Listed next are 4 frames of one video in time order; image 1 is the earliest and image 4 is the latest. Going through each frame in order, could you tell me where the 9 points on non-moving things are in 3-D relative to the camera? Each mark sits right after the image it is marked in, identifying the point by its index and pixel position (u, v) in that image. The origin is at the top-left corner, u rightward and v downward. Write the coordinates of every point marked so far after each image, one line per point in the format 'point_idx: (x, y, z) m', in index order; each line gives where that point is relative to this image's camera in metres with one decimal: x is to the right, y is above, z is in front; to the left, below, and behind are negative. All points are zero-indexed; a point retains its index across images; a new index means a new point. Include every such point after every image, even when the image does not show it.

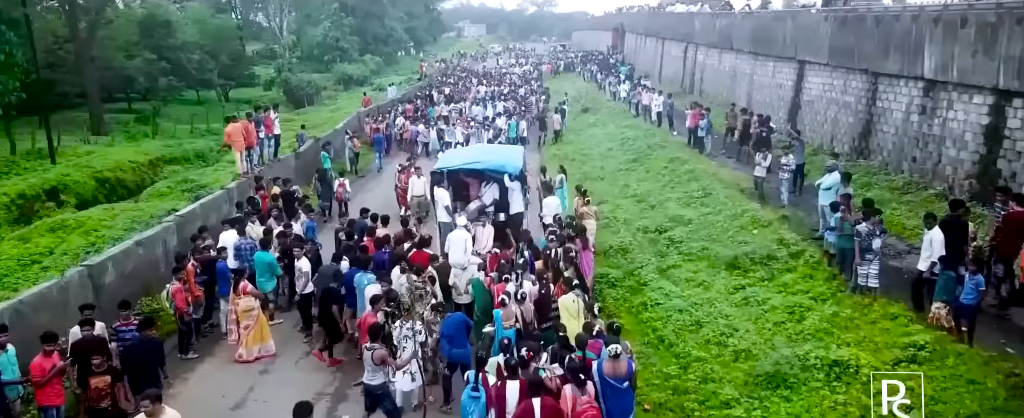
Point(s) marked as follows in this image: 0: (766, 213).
0: (+4.6, -0.1, +13.1) m
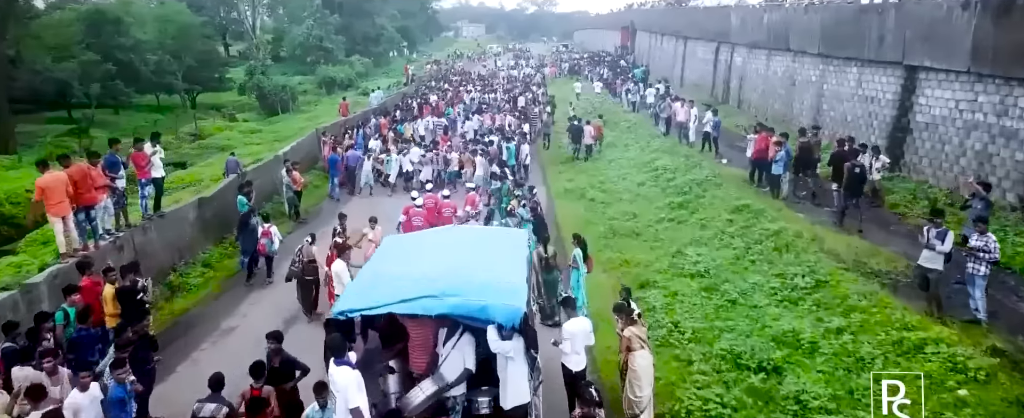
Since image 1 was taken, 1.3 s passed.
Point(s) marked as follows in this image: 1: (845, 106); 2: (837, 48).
0: (+4.5, -1.4, +7.3) m
1: (+8.3, +2.6, +18.1) m
2: (+8.2, +4.1, +18.4) m
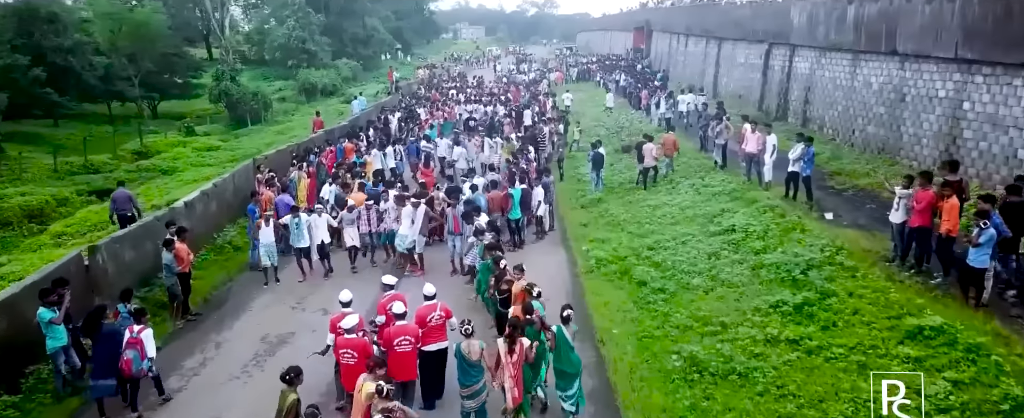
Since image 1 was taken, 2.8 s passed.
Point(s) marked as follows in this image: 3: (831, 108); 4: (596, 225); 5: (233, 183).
0: (+4.6, -2.7, +1.3) m
1: (+8.4, +1.2, +12.2) m
2: (+8.3, +2.7, +12.5) m
3: (+8.7, +2.7, +19.8) m
4: (+1.7, -0.3, +14.3) m
5: (-6.0, +0.5, +15.5) m
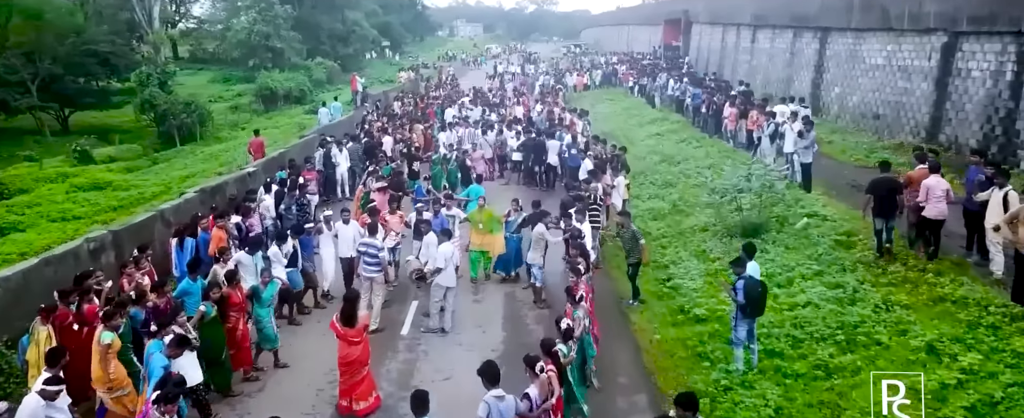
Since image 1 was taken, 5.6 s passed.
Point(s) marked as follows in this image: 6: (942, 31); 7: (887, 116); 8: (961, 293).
0: (+5.1, -4.8, -8.8) m
1: (+8.8, -0.9, +2.1) m
2: (+8.8, +0.6, +2.4) m
3: (+9.1, +0.6, +9.6) m
4: (+2.1, -2.4, +4.2) m
5: (-5.5, -1.6, +5.3) m
6: (+9.2, +3.8, +15.2) m
7: (+9.4, +2.3, +18.1) m
8: (+5.2, -0.9, +7.9) m
